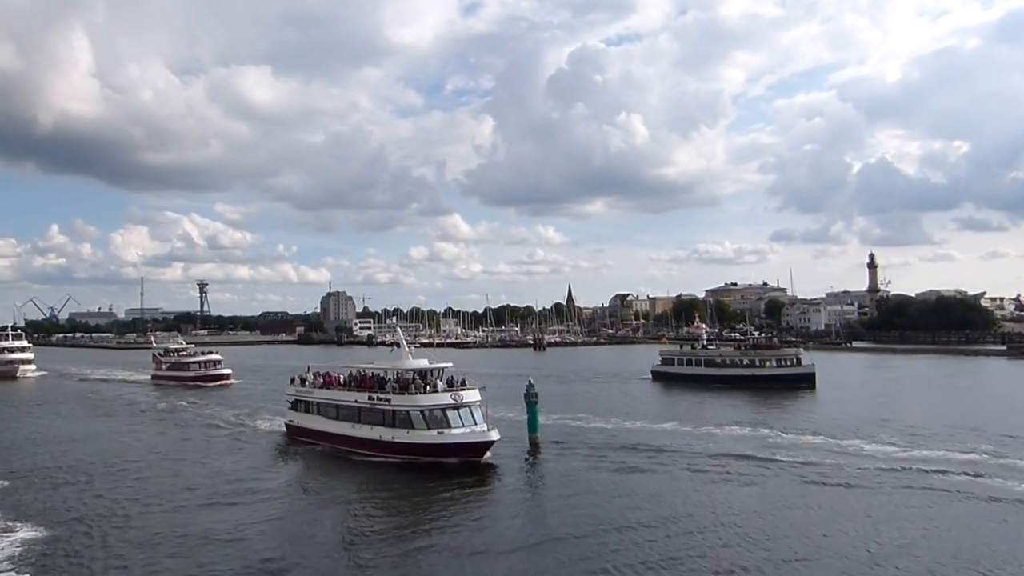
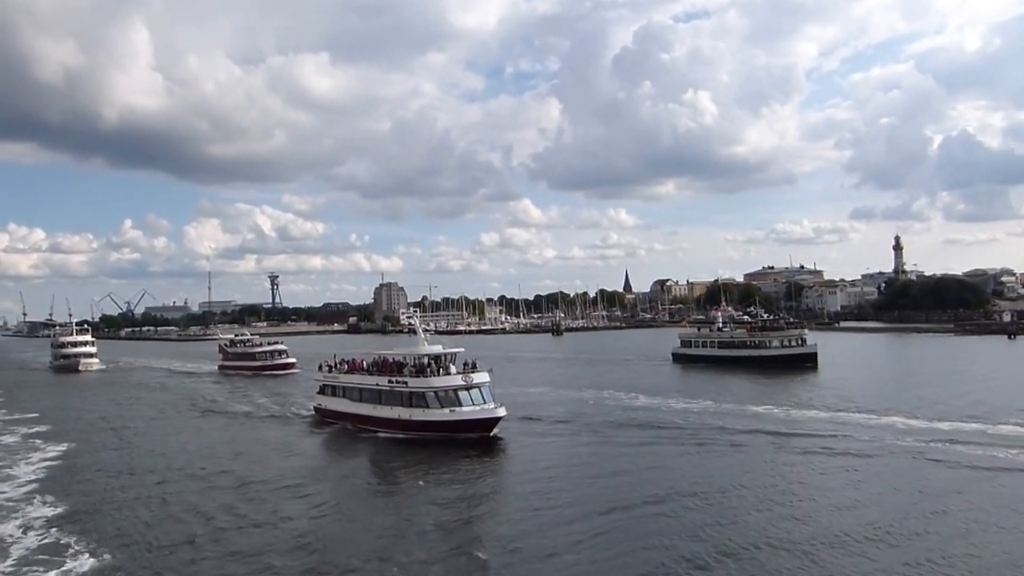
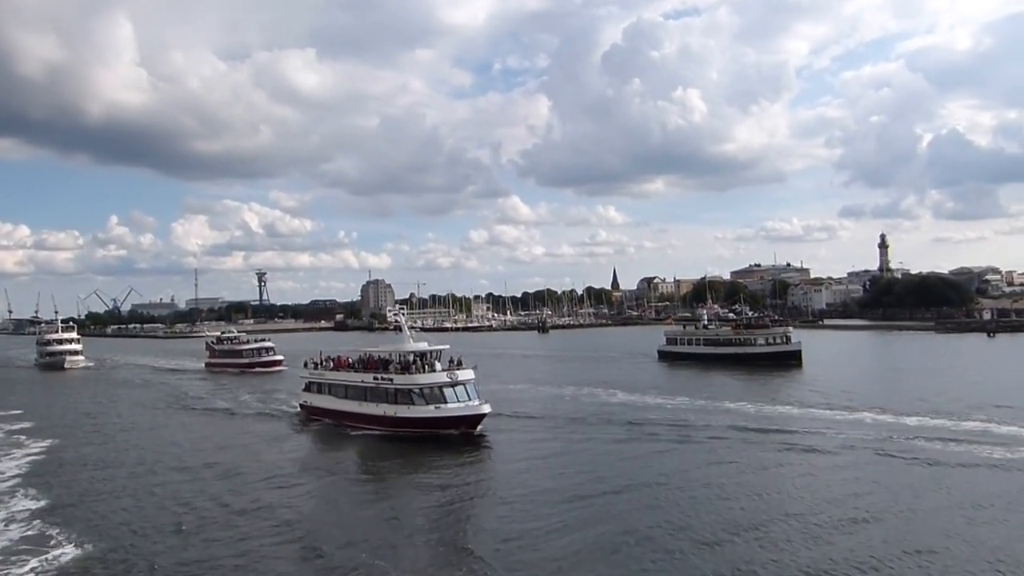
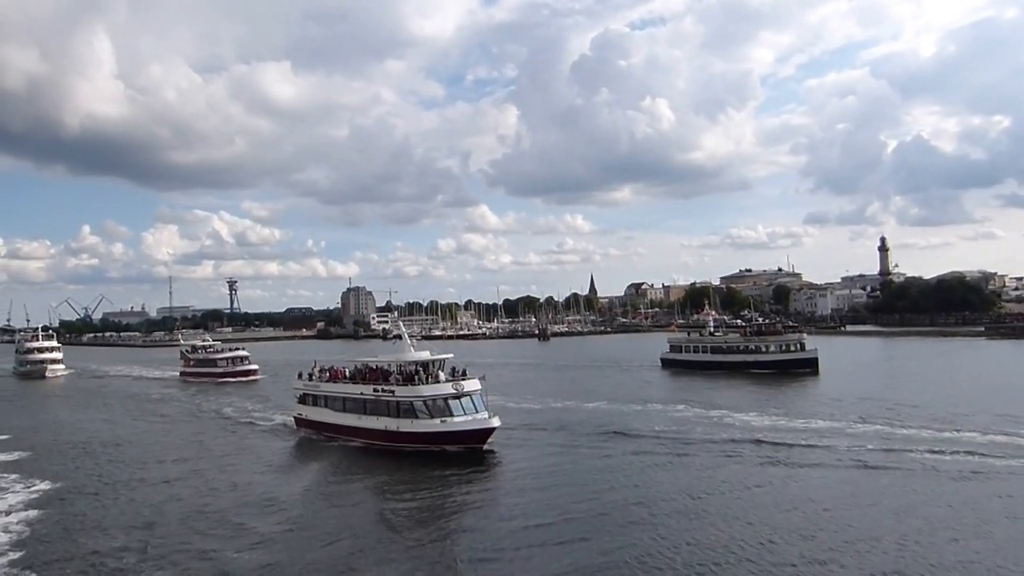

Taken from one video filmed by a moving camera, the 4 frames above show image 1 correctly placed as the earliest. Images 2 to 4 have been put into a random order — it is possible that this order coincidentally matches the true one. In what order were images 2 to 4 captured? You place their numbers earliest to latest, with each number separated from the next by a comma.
4, 2, 3
